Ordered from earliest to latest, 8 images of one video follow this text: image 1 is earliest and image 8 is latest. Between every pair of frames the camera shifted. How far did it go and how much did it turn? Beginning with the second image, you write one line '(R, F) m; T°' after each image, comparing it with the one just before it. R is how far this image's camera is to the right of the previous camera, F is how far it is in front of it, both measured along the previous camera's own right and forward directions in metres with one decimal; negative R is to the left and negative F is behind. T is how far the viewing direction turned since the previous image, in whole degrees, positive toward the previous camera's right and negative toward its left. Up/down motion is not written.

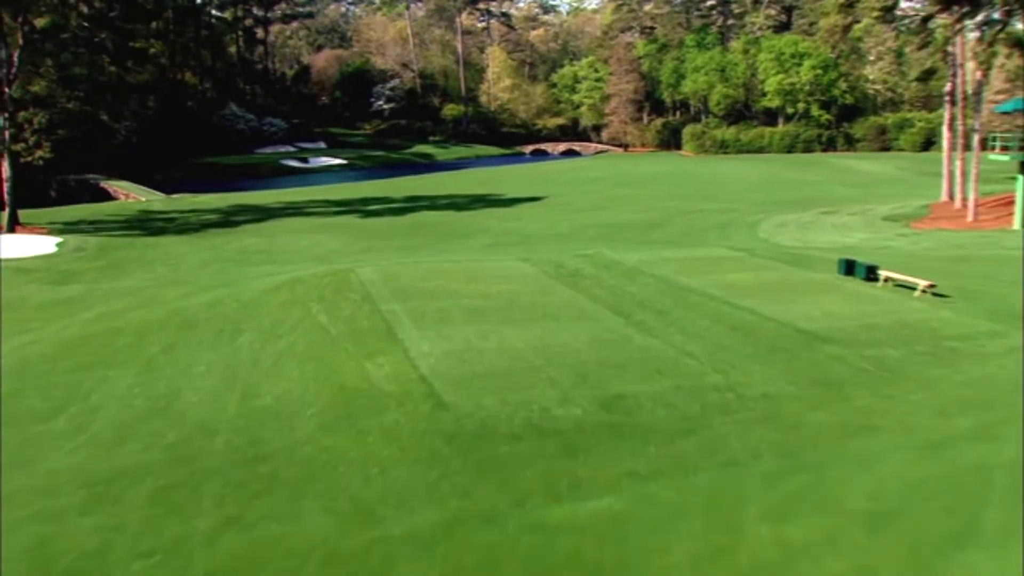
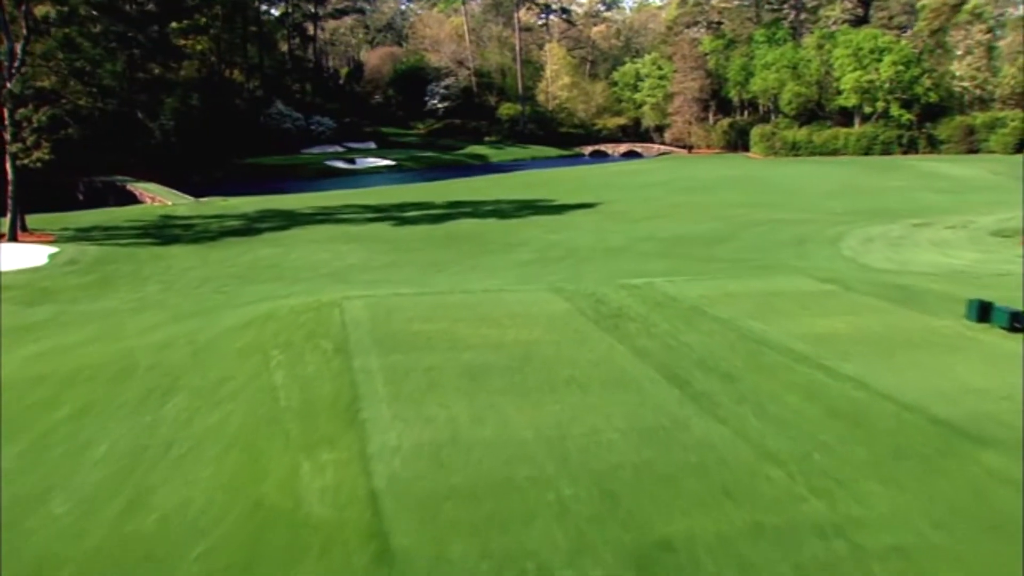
(+0.2, +1.9) m; -3°
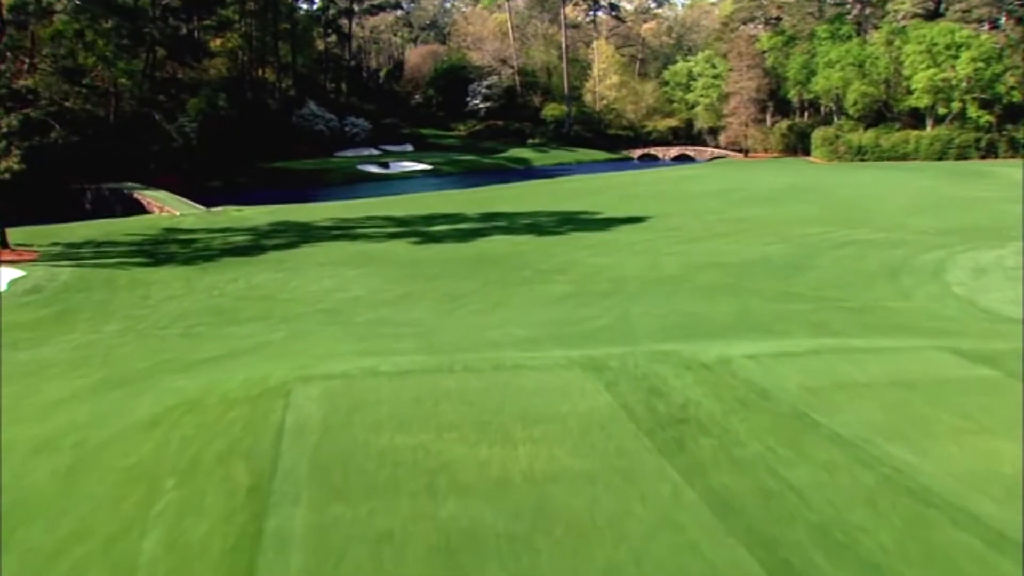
(+0.1, +2.1) m; -3°
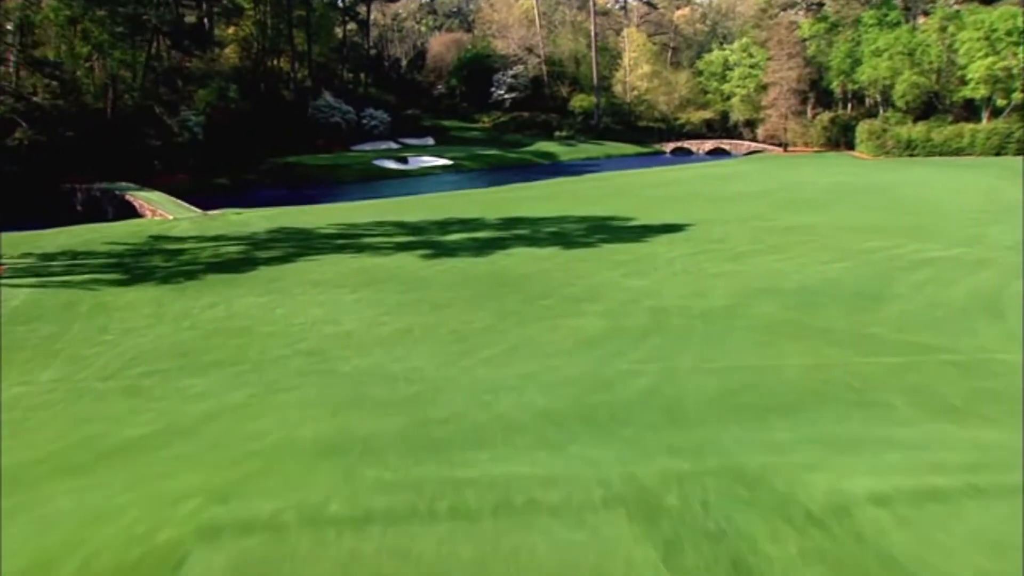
(+0.1, +1.8) m; -1°
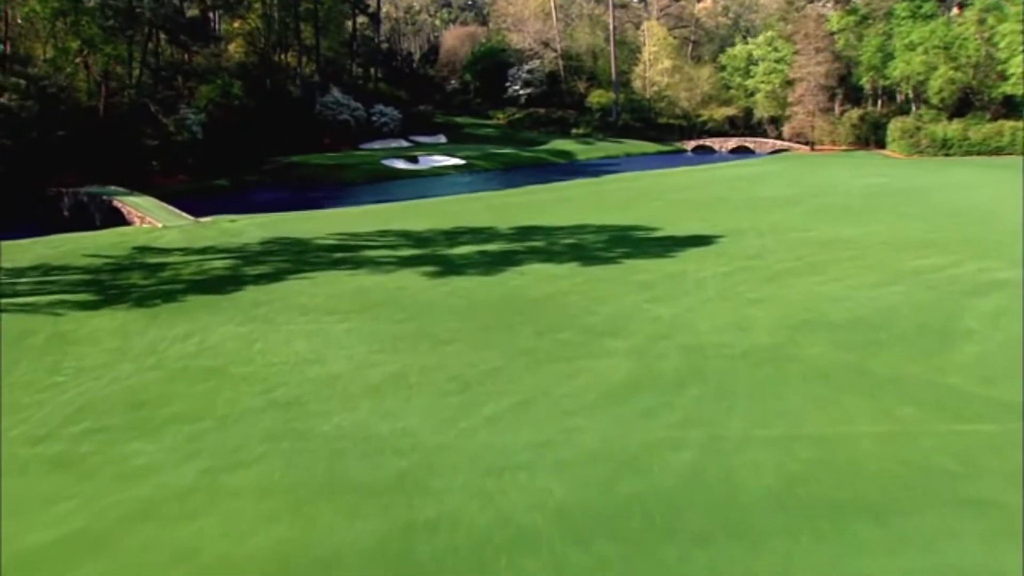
(0.0, +1.3) m; -1°
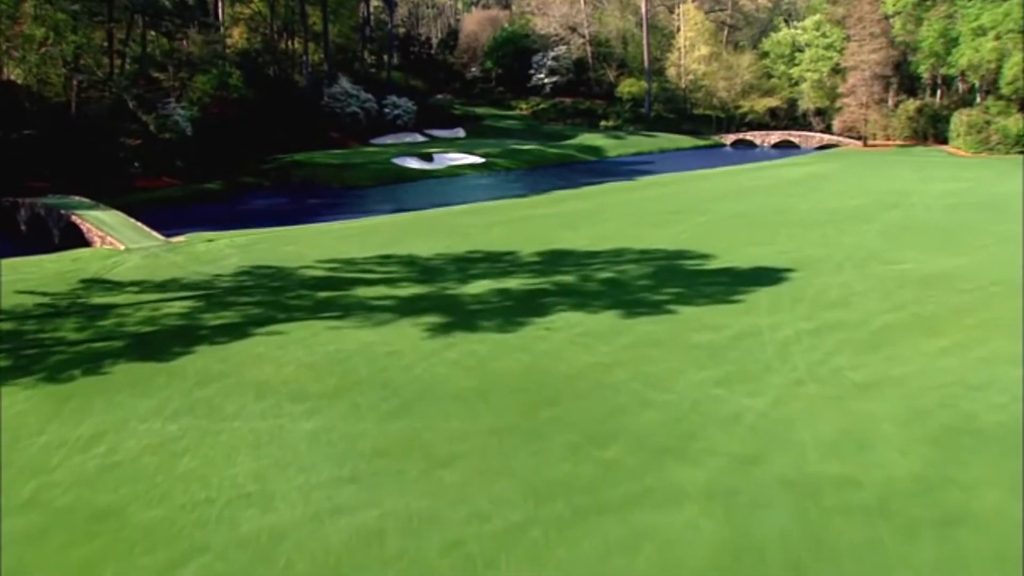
(0.0, +2.6) m; -1°
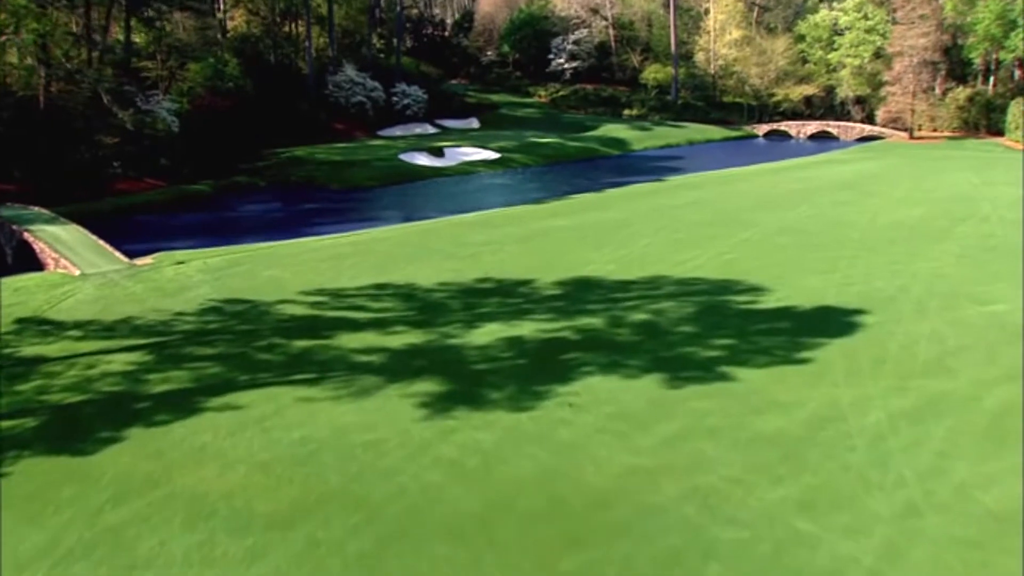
(0.0, +2.0) m; -1°
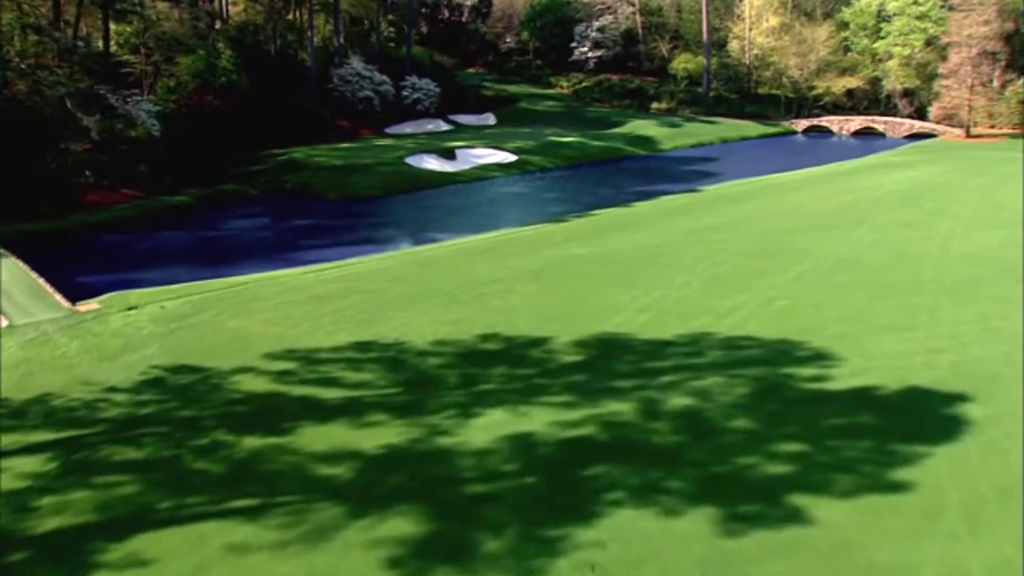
(+0.1, +2.1) m; -1°
